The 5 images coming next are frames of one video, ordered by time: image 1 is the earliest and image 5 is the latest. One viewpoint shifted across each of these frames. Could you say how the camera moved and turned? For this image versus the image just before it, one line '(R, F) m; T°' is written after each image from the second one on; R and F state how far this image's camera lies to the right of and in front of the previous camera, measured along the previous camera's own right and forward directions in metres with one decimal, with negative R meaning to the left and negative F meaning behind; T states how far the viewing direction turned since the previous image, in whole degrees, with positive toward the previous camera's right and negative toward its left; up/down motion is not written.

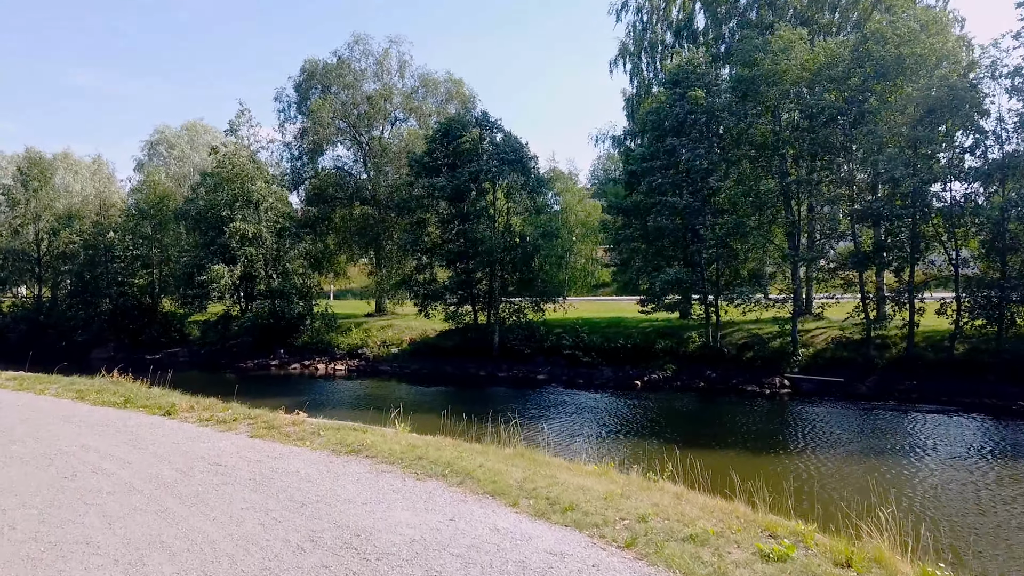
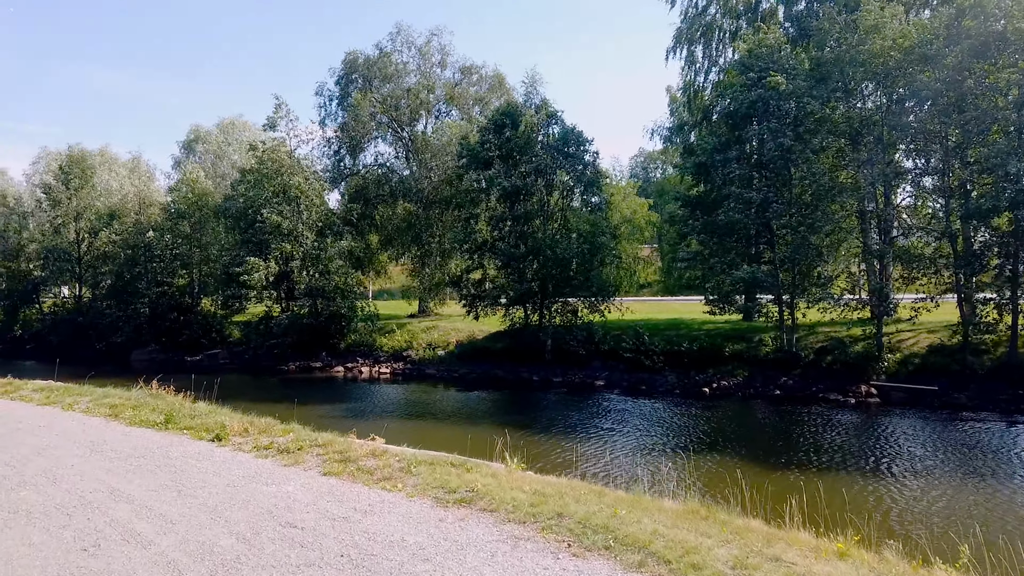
(-0.9, +1.6) m; -2°
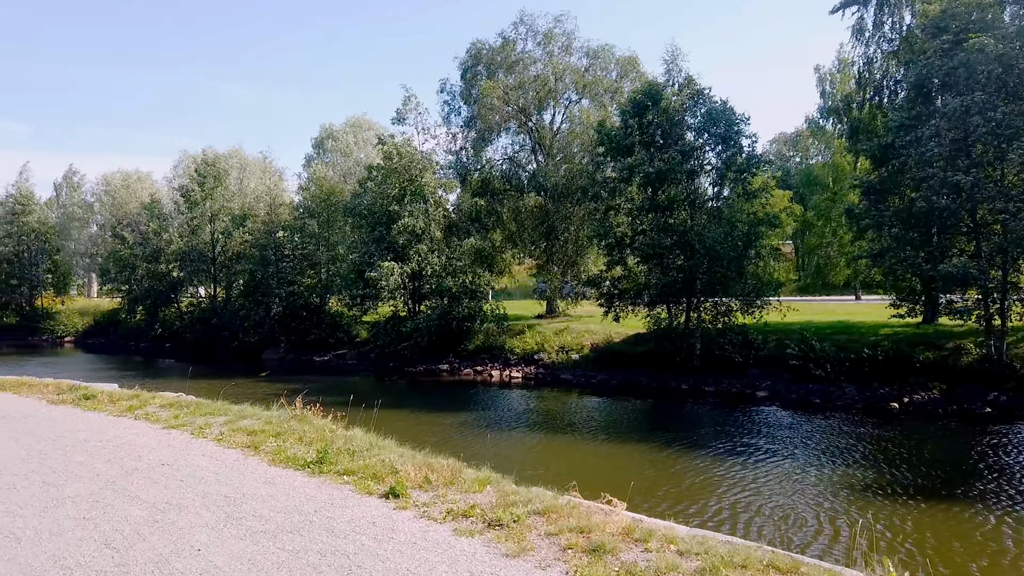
(-1.2, +2.2) m; -8°
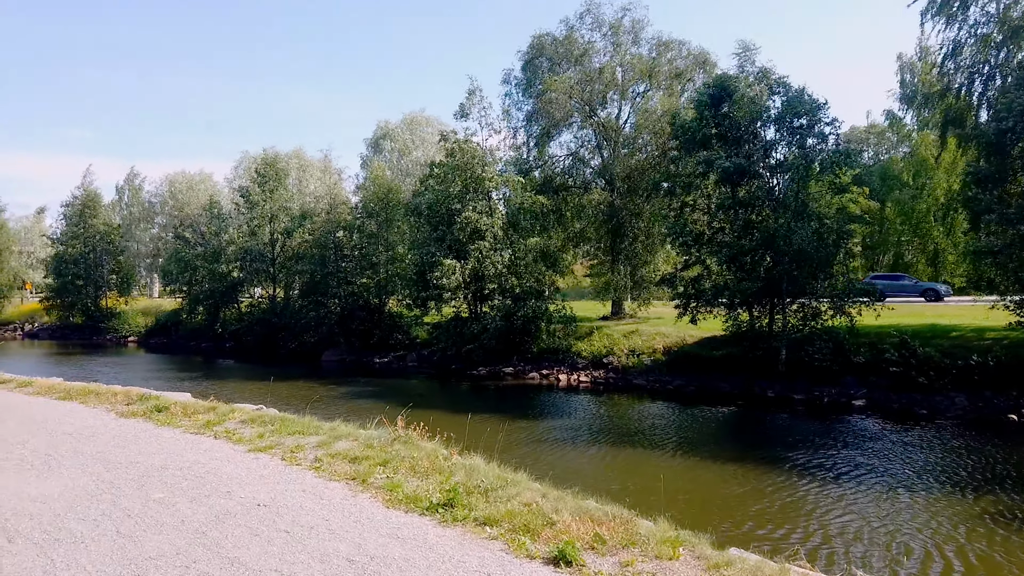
(-0.8, +1.2) m; -4°
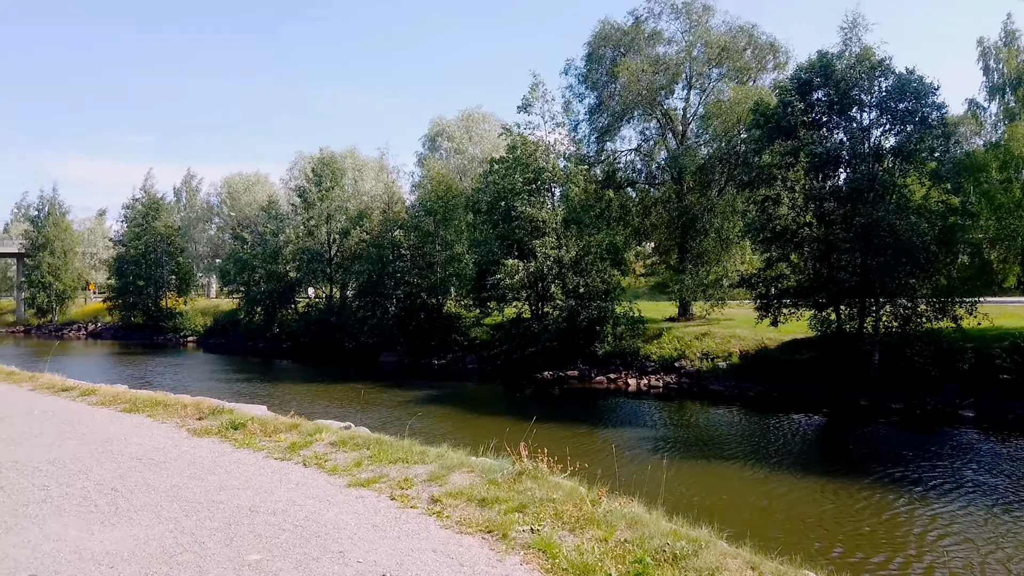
(-0.7, +1.1) m; -4°
